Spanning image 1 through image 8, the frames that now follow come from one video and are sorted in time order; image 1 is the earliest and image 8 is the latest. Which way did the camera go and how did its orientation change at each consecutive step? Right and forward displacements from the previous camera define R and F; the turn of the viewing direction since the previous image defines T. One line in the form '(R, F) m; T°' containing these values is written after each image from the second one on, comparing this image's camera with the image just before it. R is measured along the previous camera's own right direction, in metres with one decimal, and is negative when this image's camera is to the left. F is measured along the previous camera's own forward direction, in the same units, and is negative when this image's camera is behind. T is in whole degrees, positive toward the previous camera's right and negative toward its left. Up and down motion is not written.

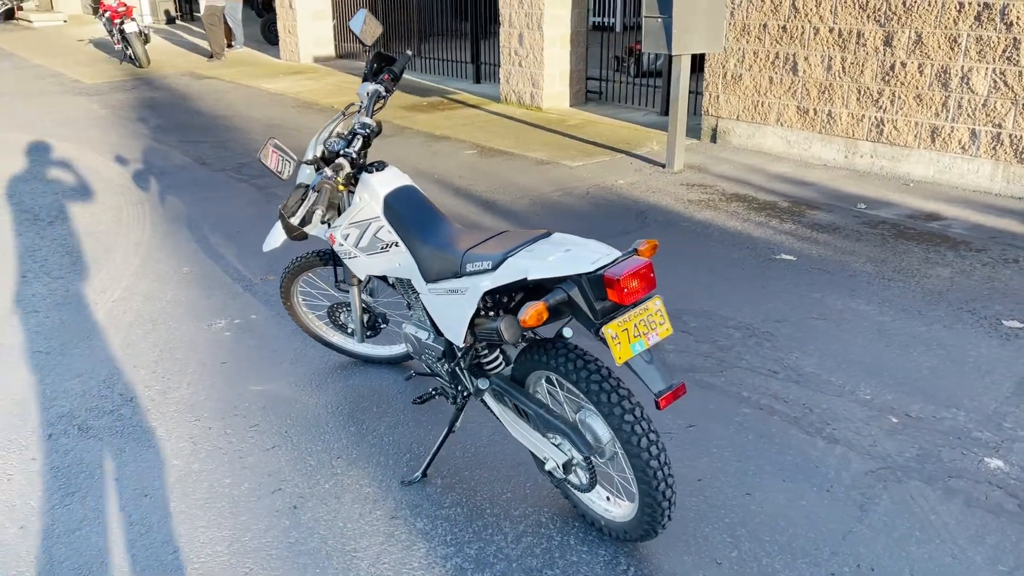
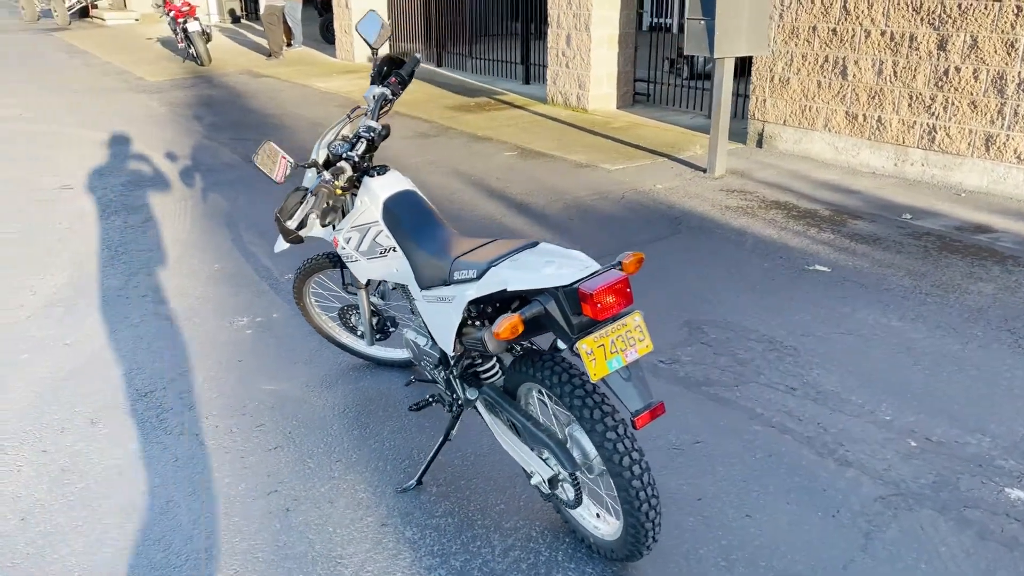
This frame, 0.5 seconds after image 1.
(+0.2, +0.1) m; -4°
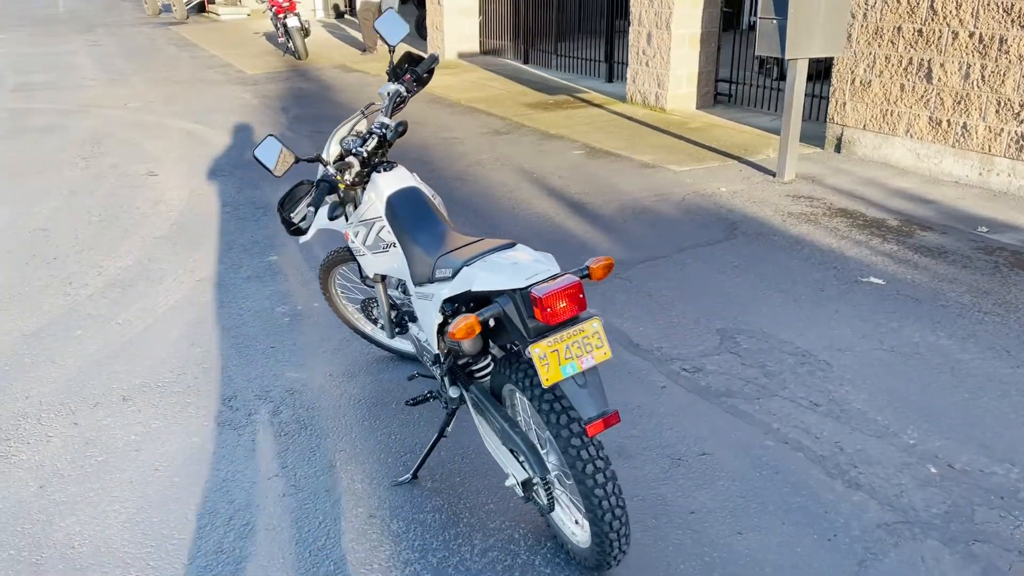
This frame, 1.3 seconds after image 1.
(+0.4, 0.0) m; -6°
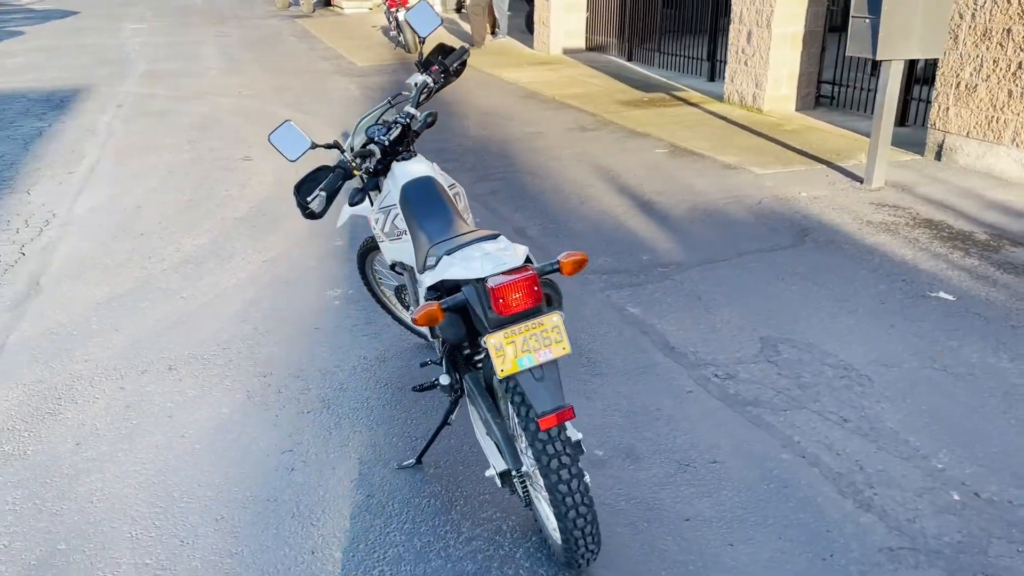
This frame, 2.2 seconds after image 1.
(+0.4, 0.0) m; -7°
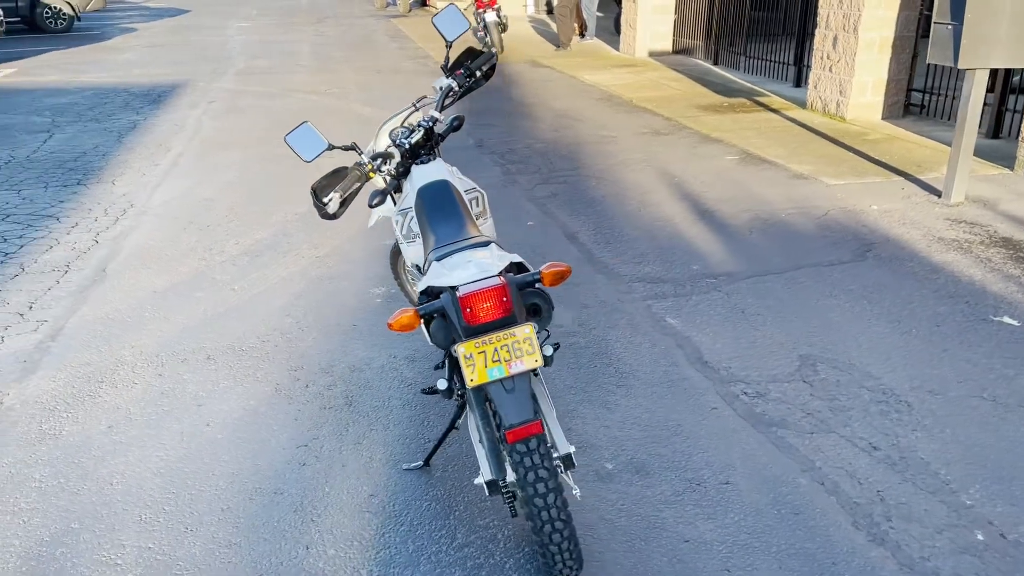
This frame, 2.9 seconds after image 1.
(+0.3, 0.0) m; -6°
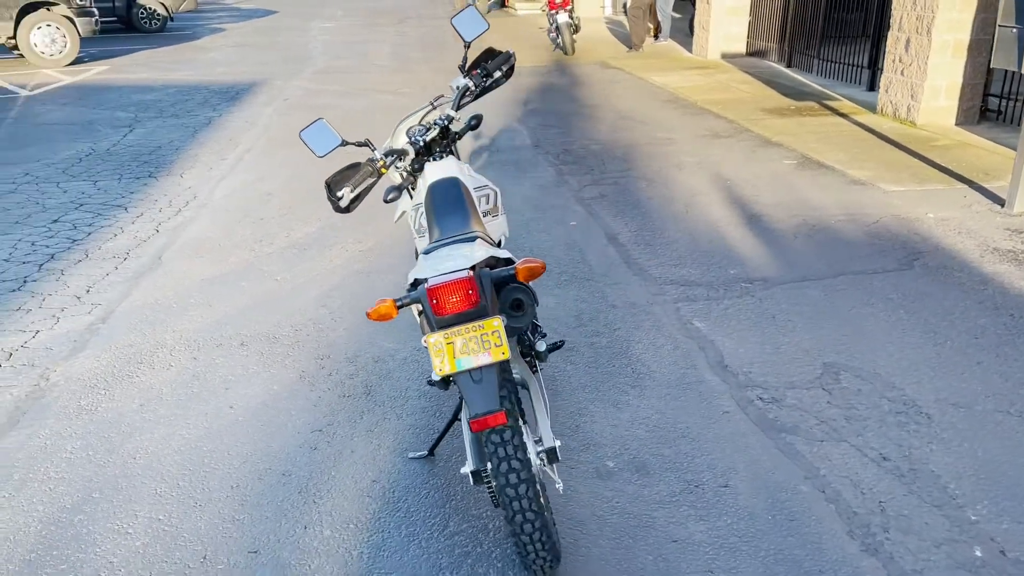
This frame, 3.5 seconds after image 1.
(+0.3, -0.1) m; -5°
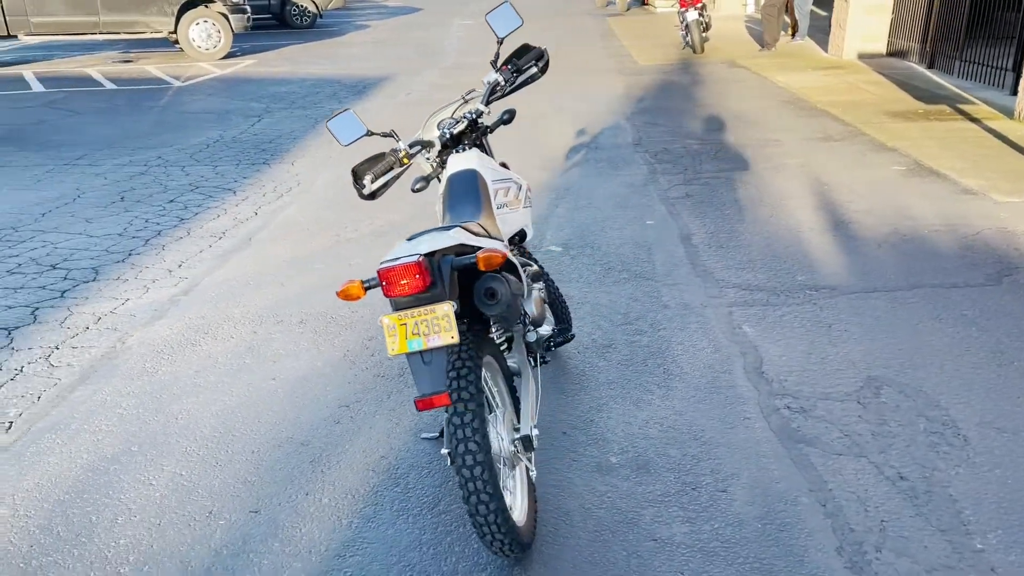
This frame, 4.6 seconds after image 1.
(+0.5, 0.0) m; -9°
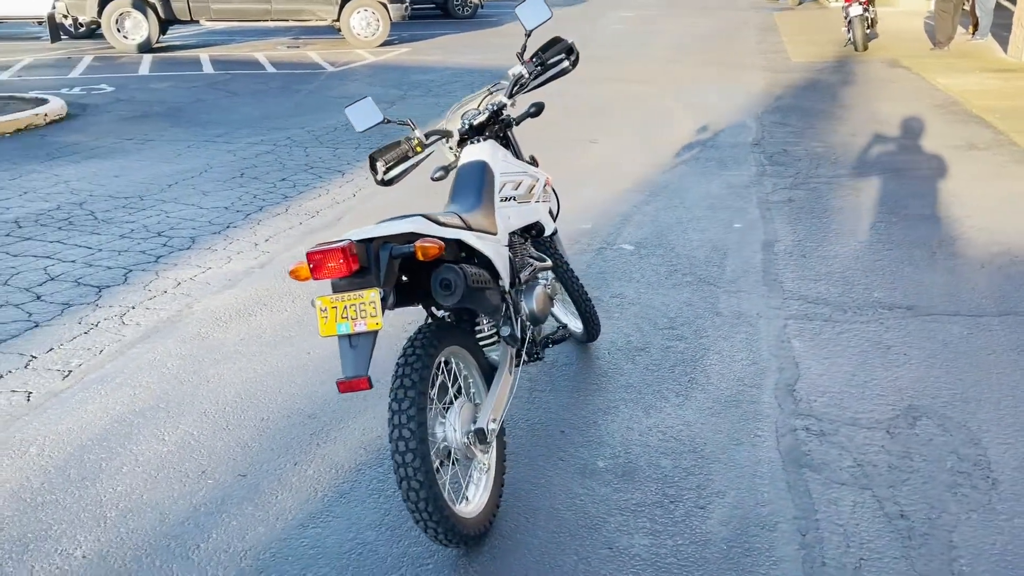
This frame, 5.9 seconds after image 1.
(+0.7, +0.1) m; -10°
